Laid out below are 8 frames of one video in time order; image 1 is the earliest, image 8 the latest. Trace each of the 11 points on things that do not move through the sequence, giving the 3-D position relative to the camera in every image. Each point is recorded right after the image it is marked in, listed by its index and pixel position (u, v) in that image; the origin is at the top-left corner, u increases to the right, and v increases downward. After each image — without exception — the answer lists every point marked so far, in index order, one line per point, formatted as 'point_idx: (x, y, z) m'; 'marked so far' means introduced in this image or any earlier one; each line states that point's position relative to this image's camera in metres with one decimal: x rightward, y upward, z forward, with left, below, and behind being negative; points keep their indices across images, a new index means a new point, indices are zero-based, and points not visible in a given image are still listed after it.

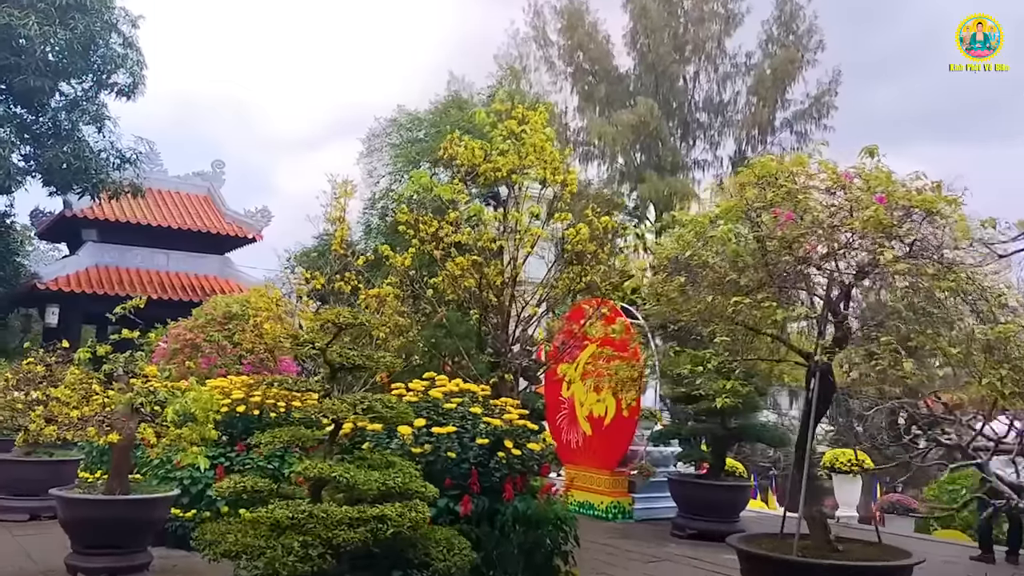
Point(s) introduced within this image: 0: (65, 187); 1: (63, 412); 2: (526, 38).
0: (-7.2, +1.6, +14.0) m
1: (-3.0, -0.8, +5.8) m
2: (+0.1, +5.3, +18.9) m
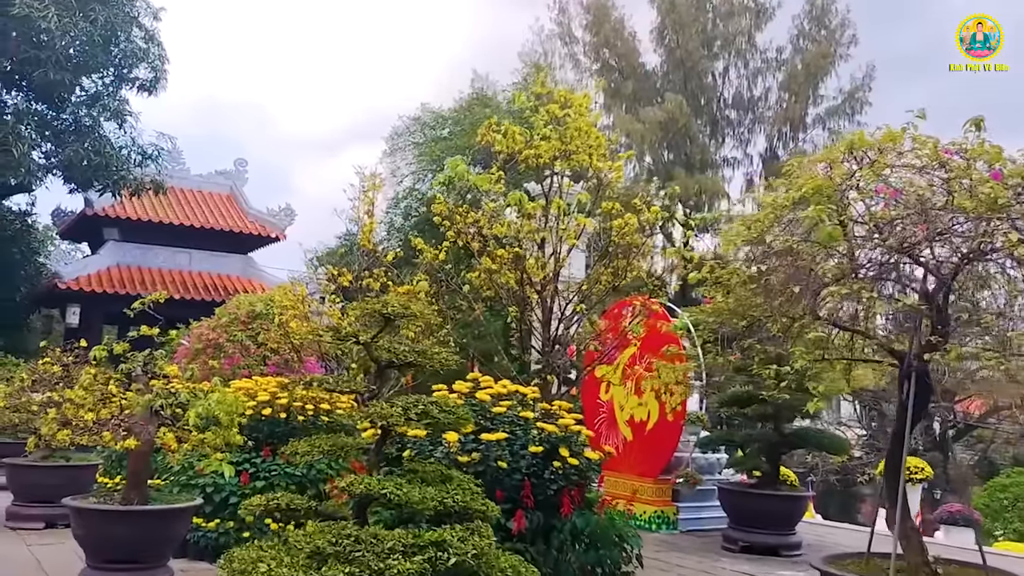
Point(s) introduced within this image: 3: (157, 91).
0: (-6.7, +1.6, +13.7) m
1: (-2.7, -0.8, +5.4) m
2: (+0.7, +5.3, +18.4) m
3: (-5.8, +3.2, +14.2) m
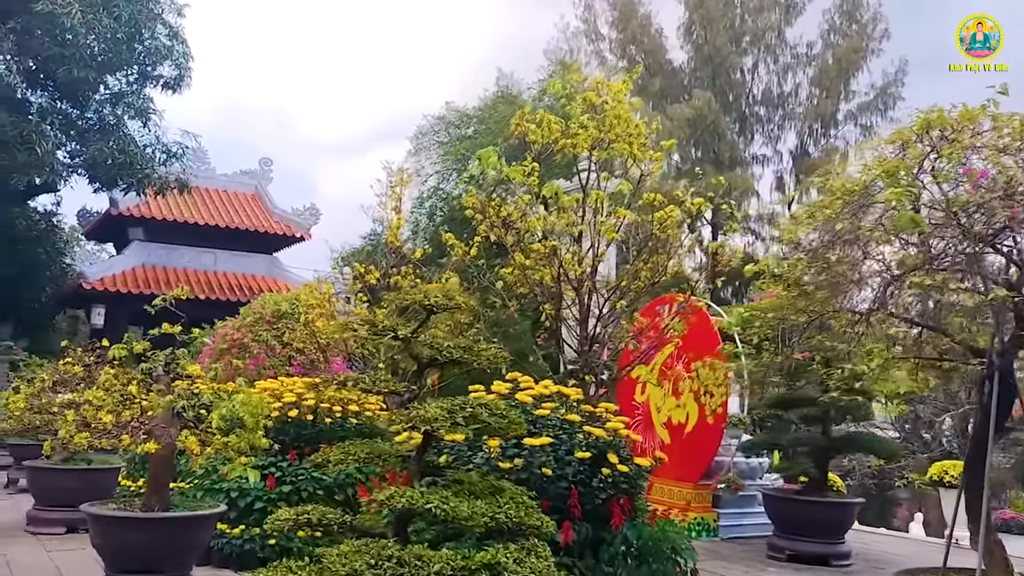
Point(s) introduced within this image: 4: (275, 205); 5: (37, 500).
0: (-6.3, +1.6, +13.6) m
1: (-2.5, -0.8, +5.2) m
2: (+1.3, +5.3, +18.1) m
3: (-5.4, +3.2, +14.1) m
4: (-4.5, +1.6, +16.6) m
5: (-4.1, -1.8, +7.4) m
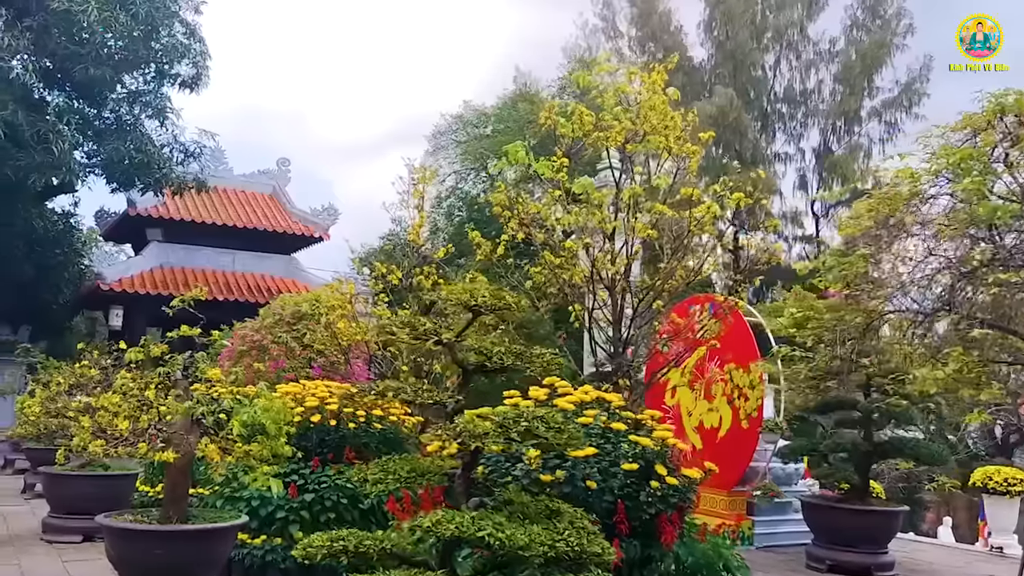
0: (-5.9, +1.6, +13.4) m
1: (-2.3, -0.8, +4.9) m
2: (+1.7, +5.3, +17.8) m
3: (-5.0, +3.2, +13.9) m
4: (-4.1, +1.6, +16.4) m
5: (-3.8, -1.8, +7.2) m
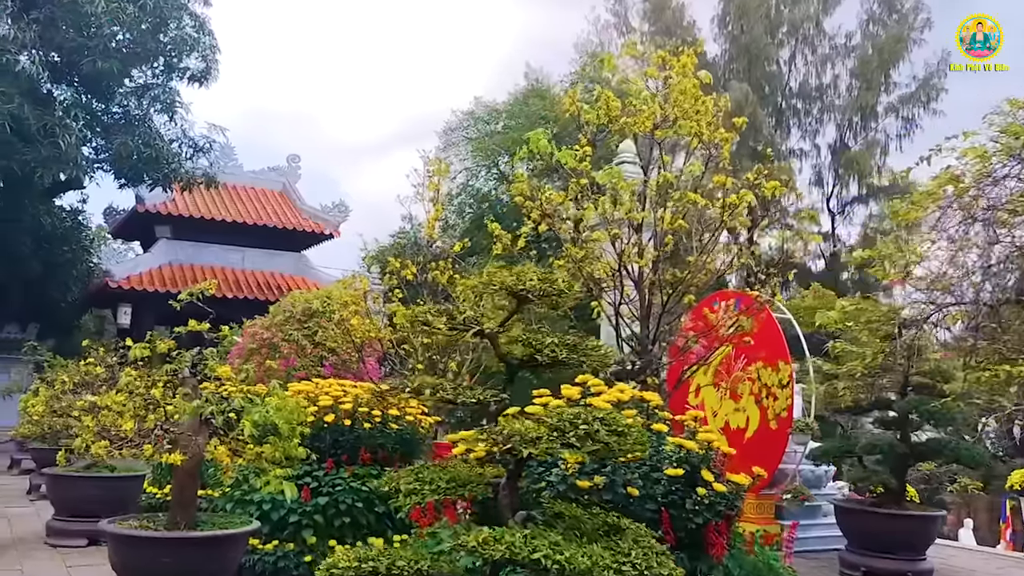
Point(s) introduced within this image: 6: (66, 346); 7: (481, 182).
0: (-5.7, +1.7, +13.2) m
1: (-2.1, -0.7, +4.7) m
2: (+2.0, +5.4, +17.5) m
3: (-4.8, +3.2, +13.7) m
4: (-3.9, +1.6, +16.1) m
5: (-3.7, -1.8, +7.0) m
6: (-7.5, -1.0, +14.6) m
7: (-0.5, +1.9, +15.1) m
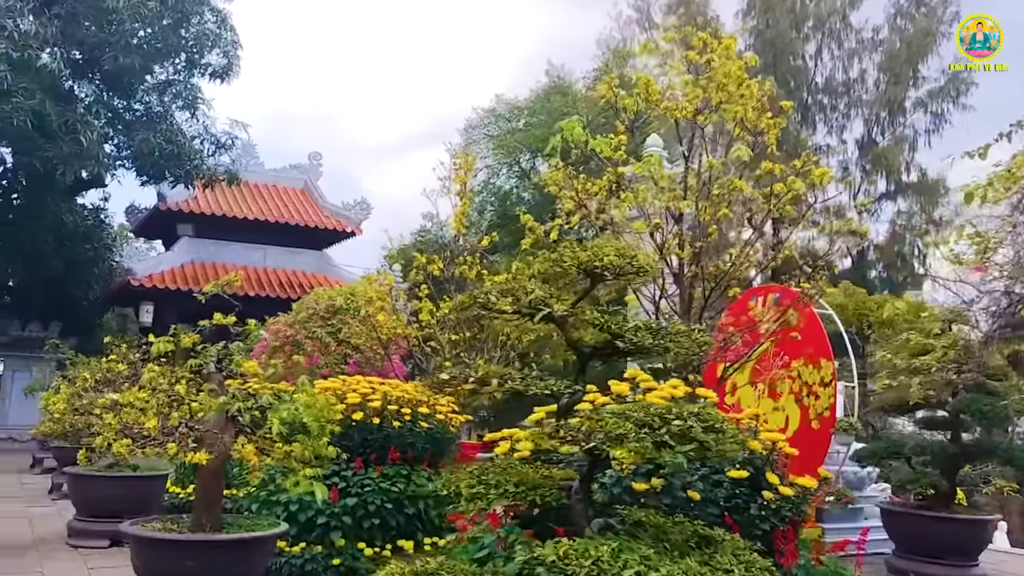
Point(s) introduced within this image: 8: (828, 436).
0: (-5.3, +1.7, +13.1) m
1: (-1.9, -0.7, +4.5) m
2: (+2.4, +5.4, +17.2) m
3: (-4.4, +3.3, +13.5) m
4: (-3.4, +1.6, +16.0) m
5: (-3.4, -1.8, +6.8) m
6: (-7.1, -0.9, +14.6) m
7: (-0.1, +1.9, +14.8) m
8: (+2.4, -1.1, +6.5) m
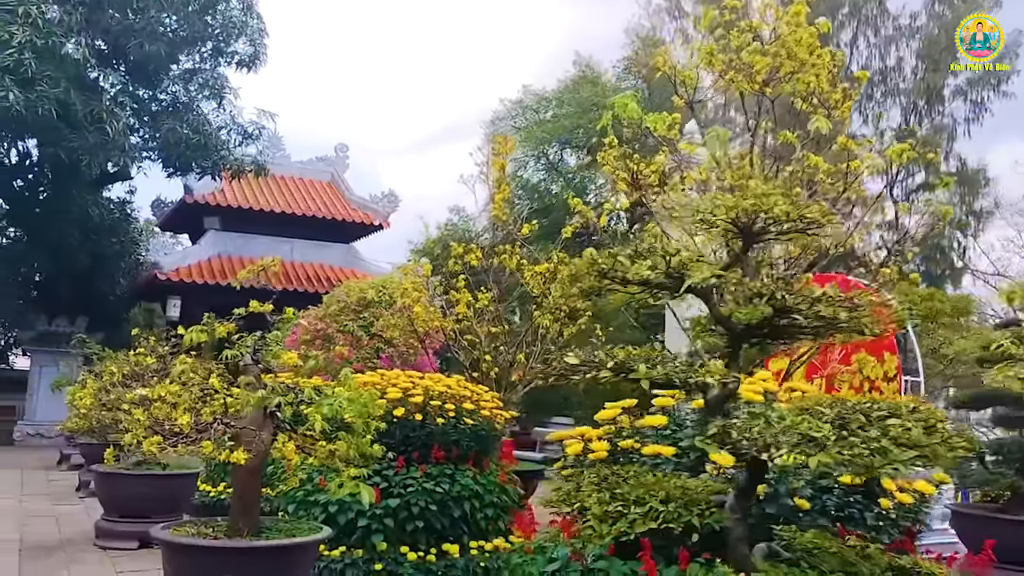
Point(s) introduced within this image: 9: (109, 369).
0: (-4.8, +1.8, +12.8) m
1: (-1.6, -0.6, +4.2) m
2: (+3.0, +5.6, +16.8) m
3: (-3.9, +3.4, +13.3) m
4: (-2.9, +1.8, +15.7) m
5: (-3.1, -1.7, +6.6) m
6: (-6.6, -0.8, +14.4) m
7: (+0.4, +2.0, +14.5) m
8: (+2.8, -1.0, +6.1) m
9: (-3.2, -0.6, +7.0) m
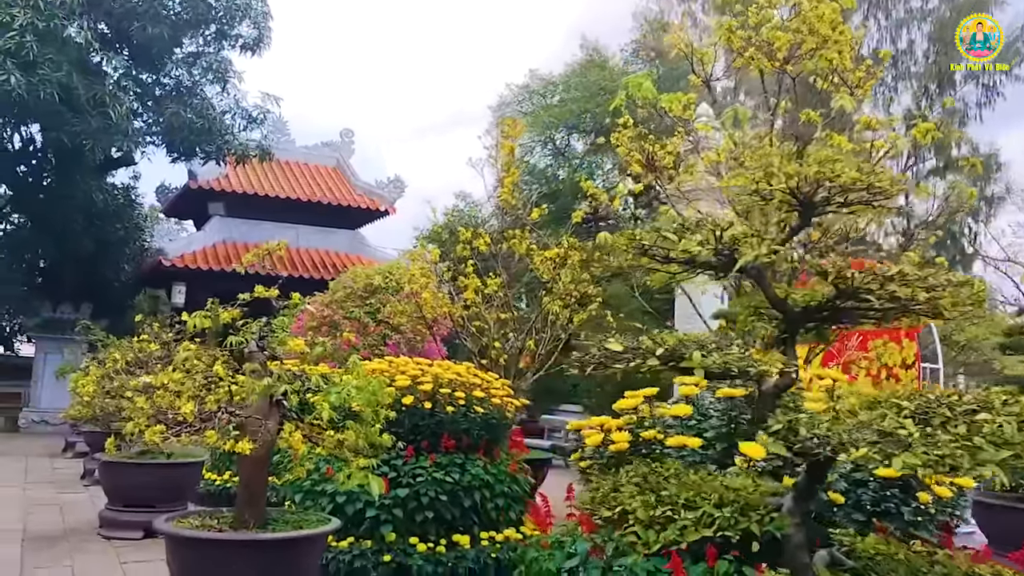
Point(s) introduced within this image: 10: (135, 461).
0: (-4.7, +2.0, +12.7) m
1: (-1.6, -0.5, +4.1) m
2: (+3.1, +5.8, +16.5) m
3: (-3.8, +3.6, +13.1) m
4: (-2.7, +2.0, +15.5) m
5: (-3.0, -1.6, +6.5) m
6: (-6.5, -0.6, +14.3) m
7: (+0.6, +2.2, +14.3) m
8: (+2.8, -0.9, +6.0) m
9: (-3.2, -0.5, +6.9) m
10: (-2.7, -1.3, +6.3) m
